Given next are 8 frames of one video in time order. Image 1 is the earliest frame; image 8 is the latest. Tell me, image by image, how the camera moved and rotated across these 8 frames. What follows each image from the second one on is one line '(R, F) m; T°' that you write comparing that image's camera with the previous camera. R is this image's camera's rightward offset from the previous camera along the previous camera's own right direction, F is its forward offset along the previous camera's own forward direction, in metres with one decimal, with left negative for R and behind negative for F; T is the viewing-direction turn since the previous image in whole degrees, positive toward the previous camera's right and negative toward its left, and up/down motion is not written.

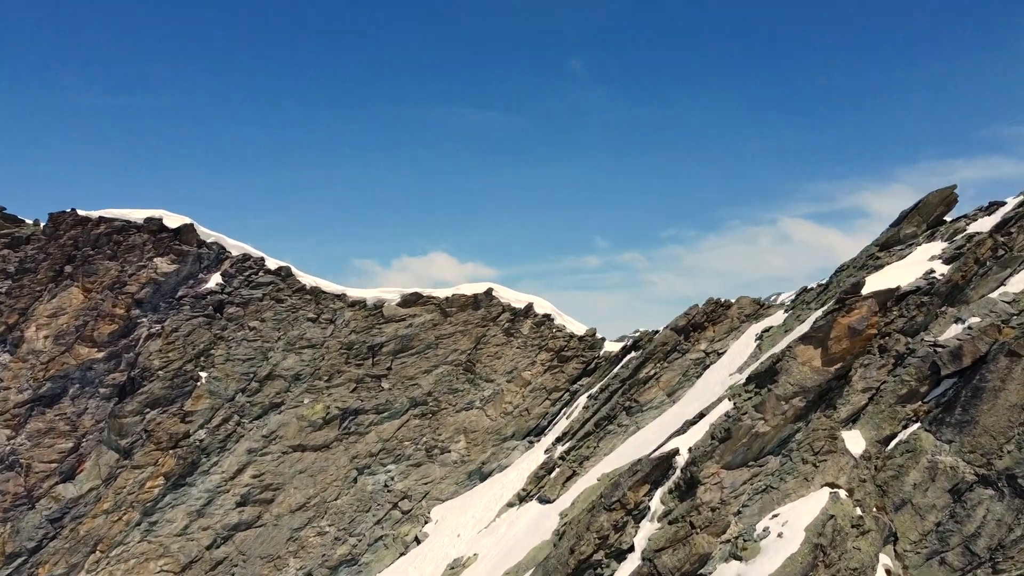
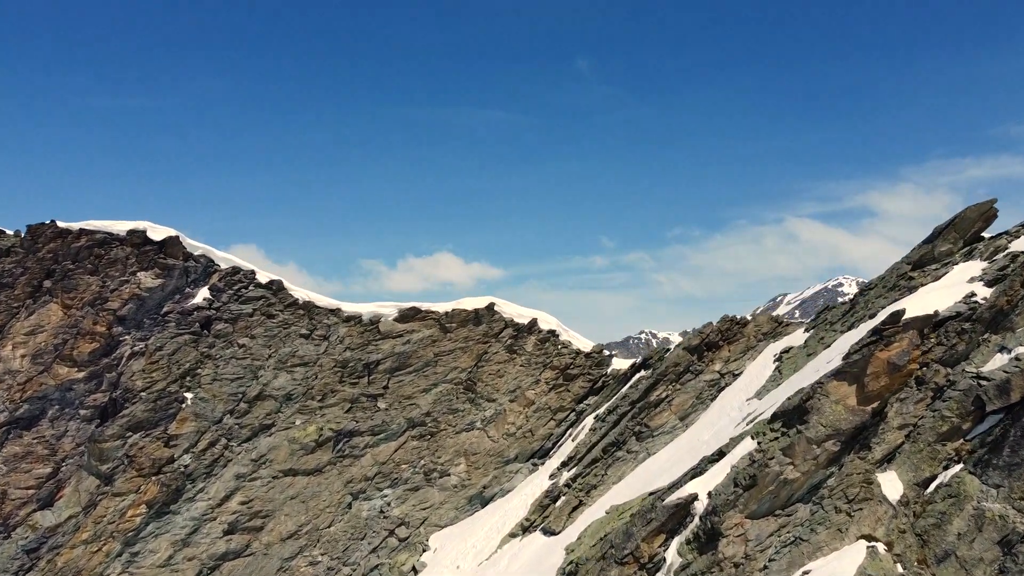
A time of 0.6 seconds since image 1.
(+0.2, +3.6) m; 0°
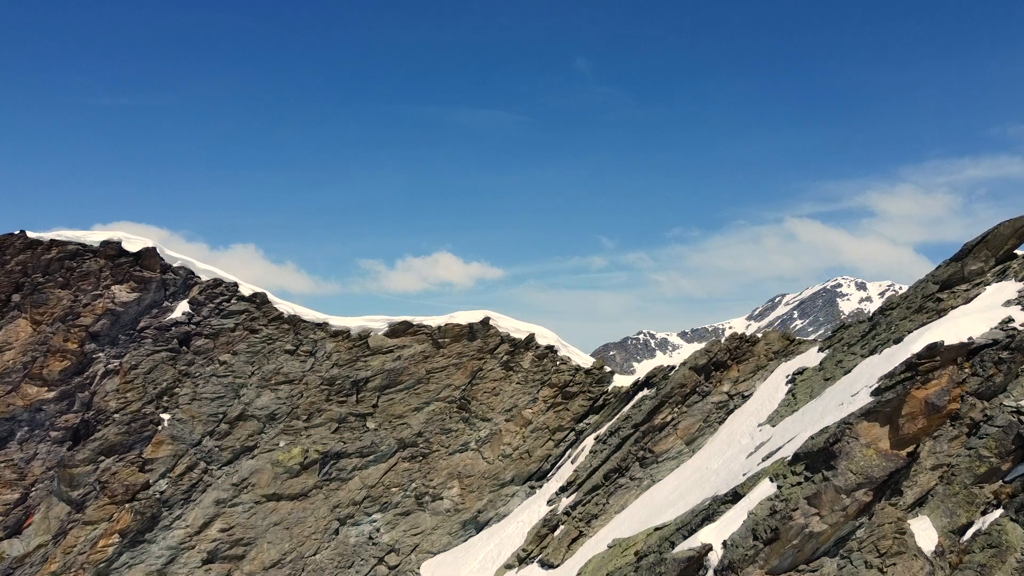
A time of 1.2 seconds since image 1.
(+0.2, +3.4) m; 0°
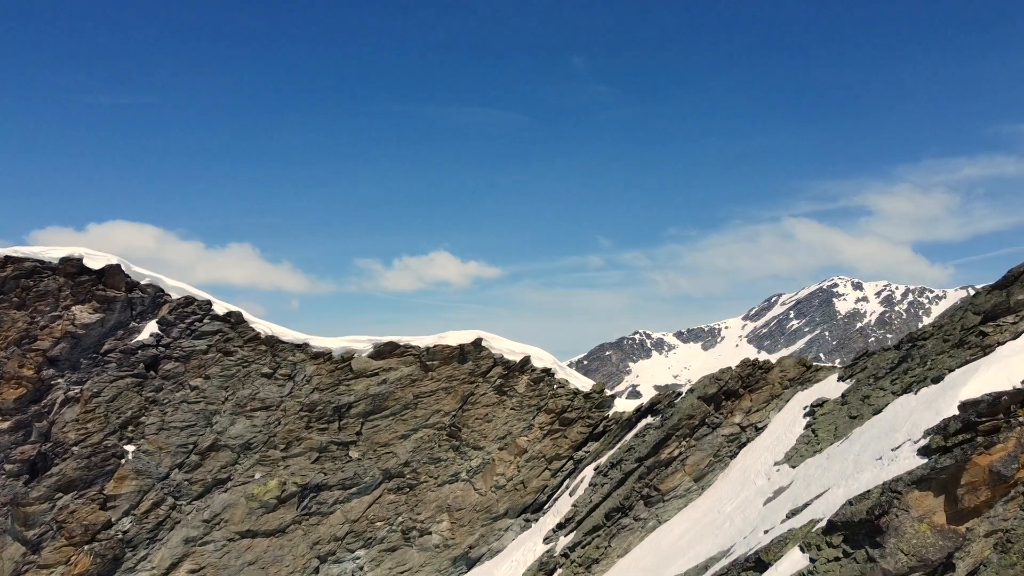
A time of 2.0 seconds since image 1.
(+0.2, +4.5) m; 0°
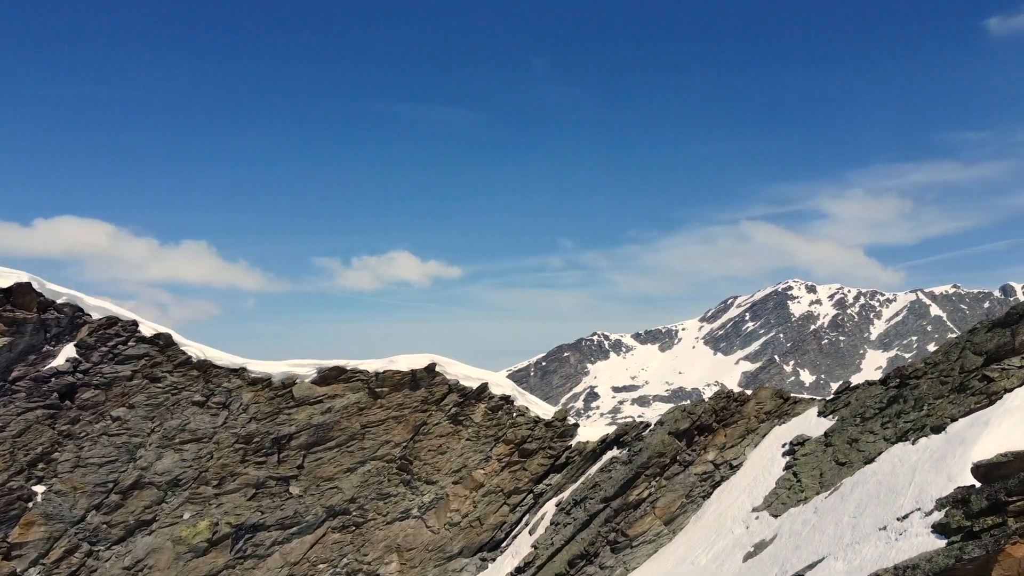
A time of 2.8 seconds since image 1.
(+0.2, +4.4) m; +3°
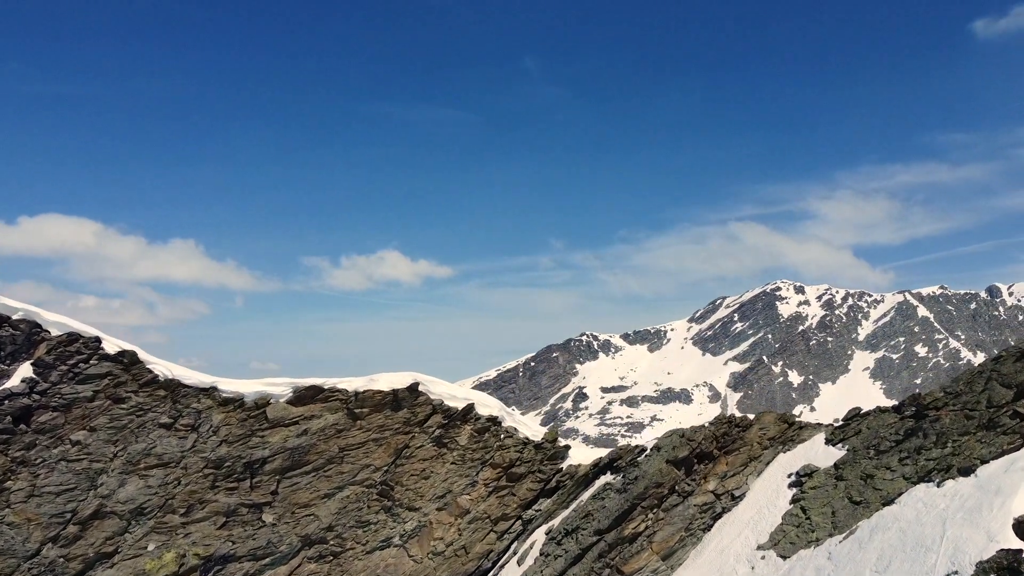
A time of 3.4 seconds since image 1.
(+0.1, +3.1) m; +1°
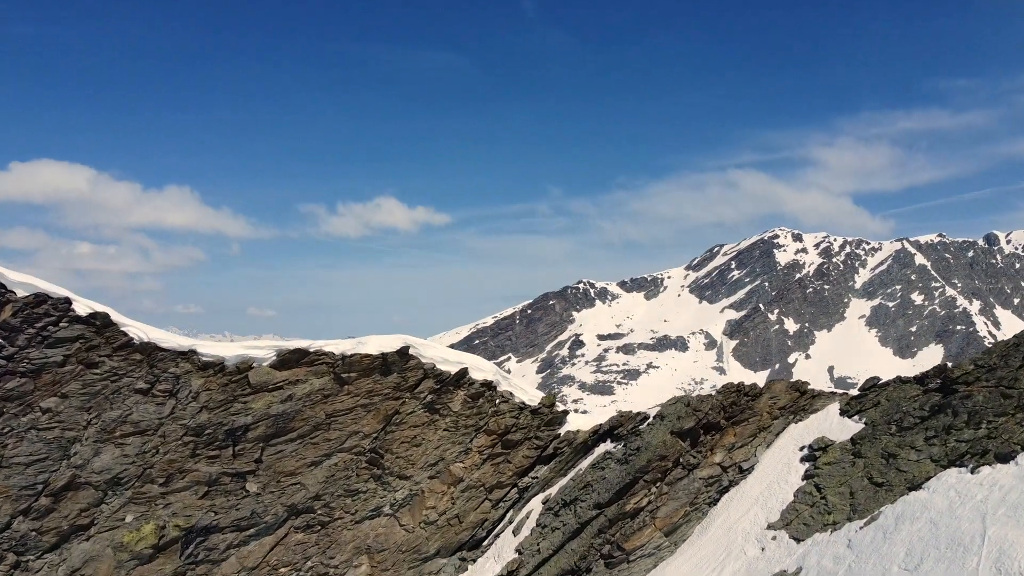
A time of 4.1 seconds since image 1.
(+0.1, +3.1) m; 0°
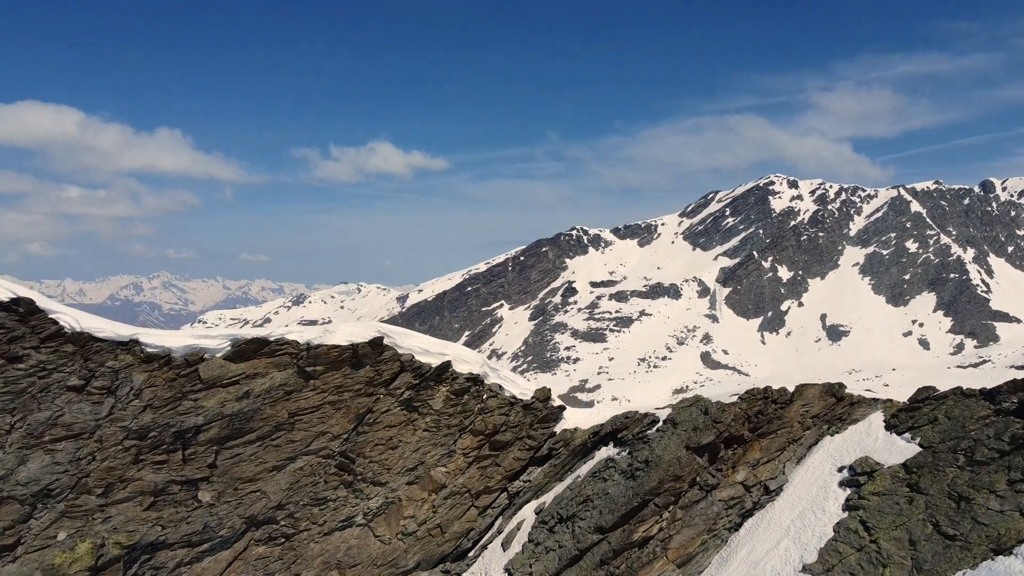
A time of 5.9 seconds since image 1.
(+0.2, +6.7) m; +1°
